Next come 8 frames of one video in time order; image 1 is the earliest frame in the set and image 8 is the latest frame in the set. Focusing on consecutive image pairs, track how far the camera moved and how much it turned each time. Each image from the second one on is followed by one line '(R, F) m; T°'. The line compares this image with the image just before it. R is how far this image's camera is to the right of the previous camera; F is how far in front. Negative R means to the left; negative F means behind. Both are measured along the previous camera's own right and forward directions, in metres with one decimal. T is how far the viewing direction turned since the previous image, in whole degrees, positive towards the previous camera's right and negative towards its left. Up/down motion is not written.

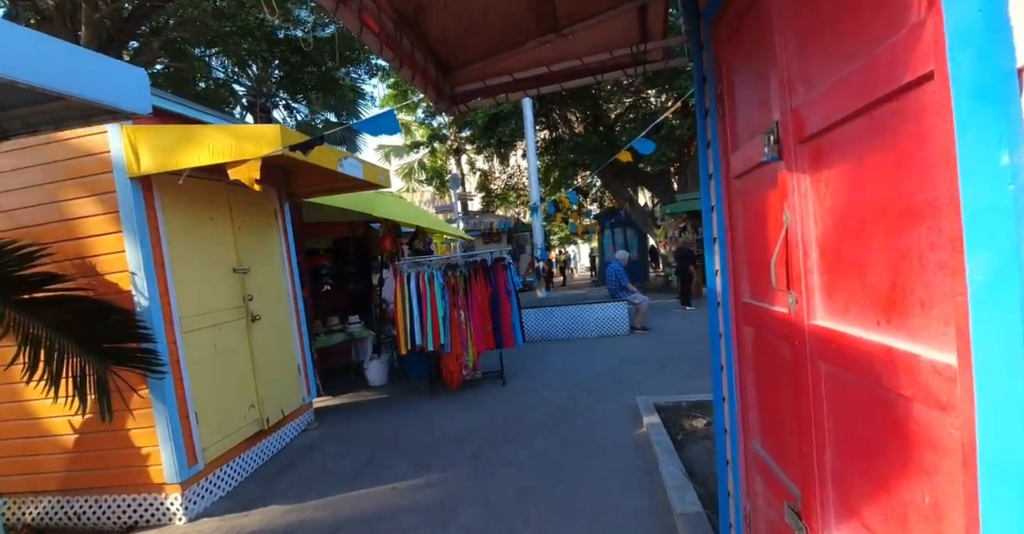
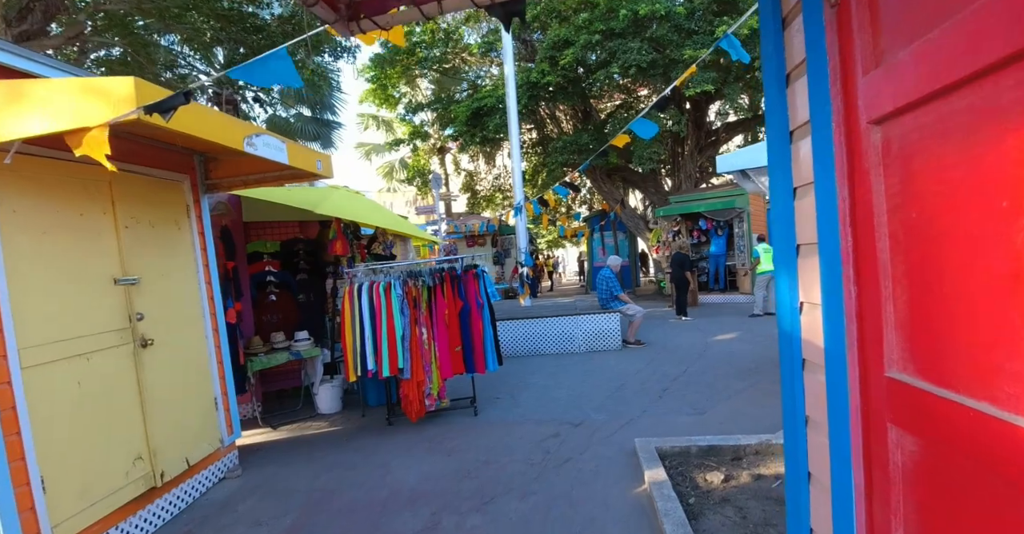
(+0.2, +1.1) m; +1°
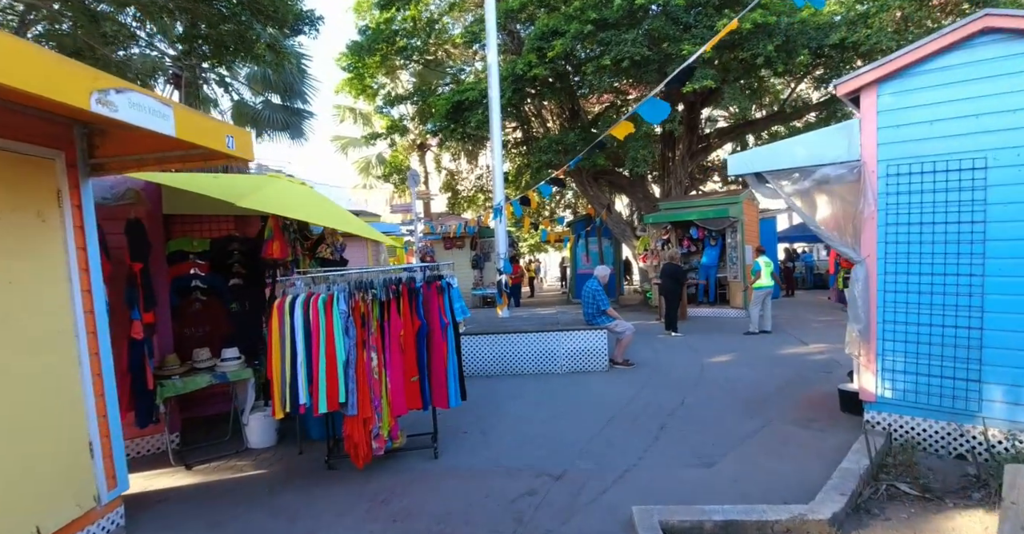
(+0.1, +1.0) m; +2°
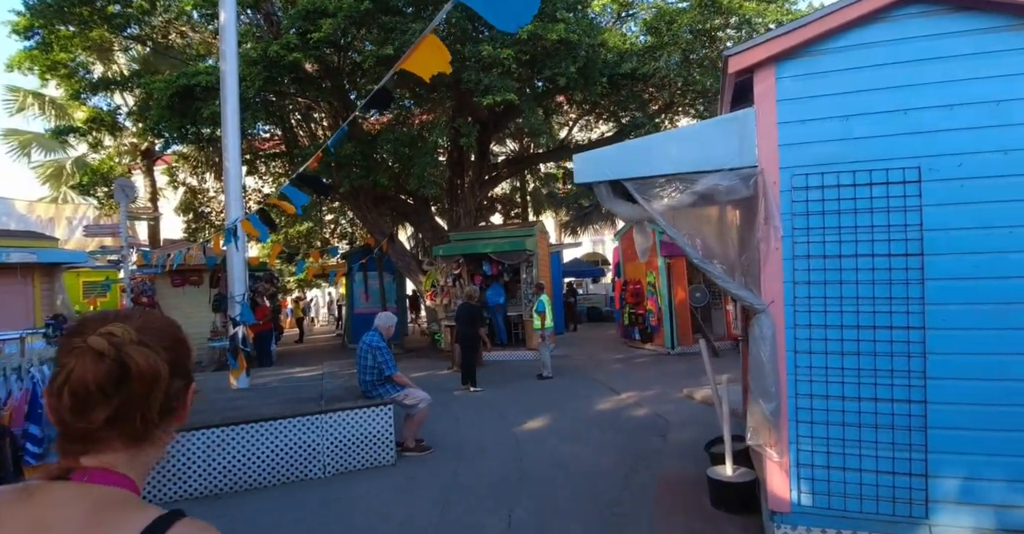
(+0.3, +2.4) m; +22°
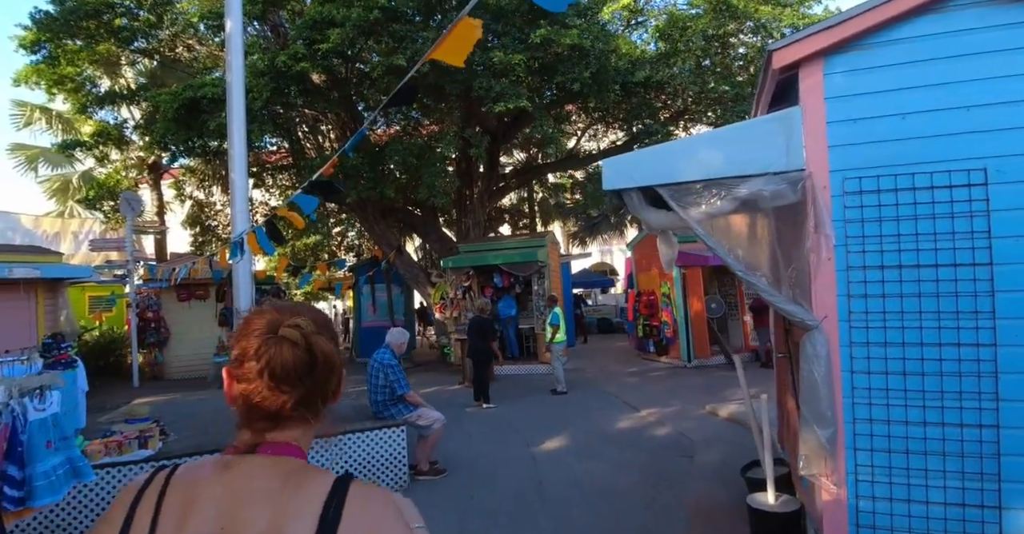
(-0.1, +0.3) m; -1°
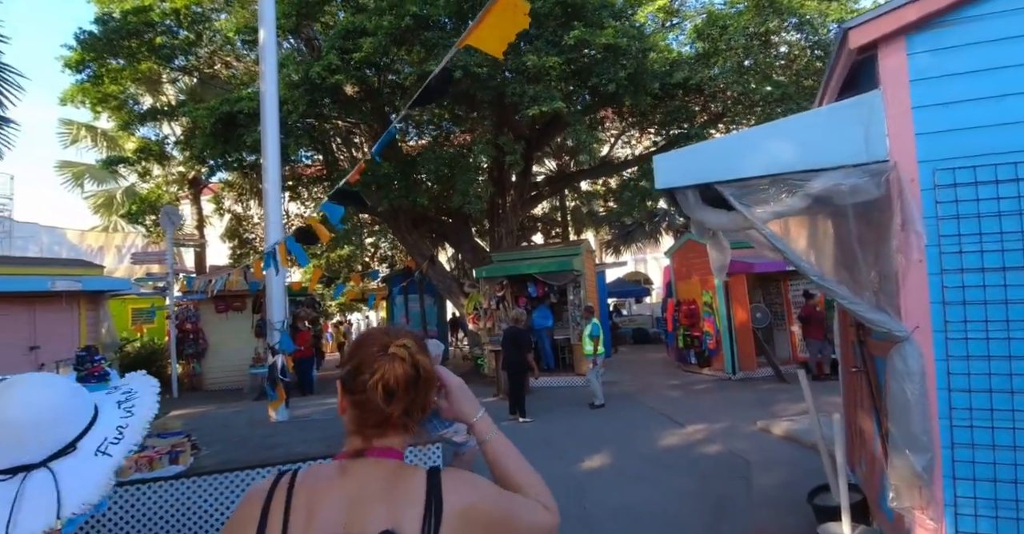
(-0.1, +0.3) m; -3°
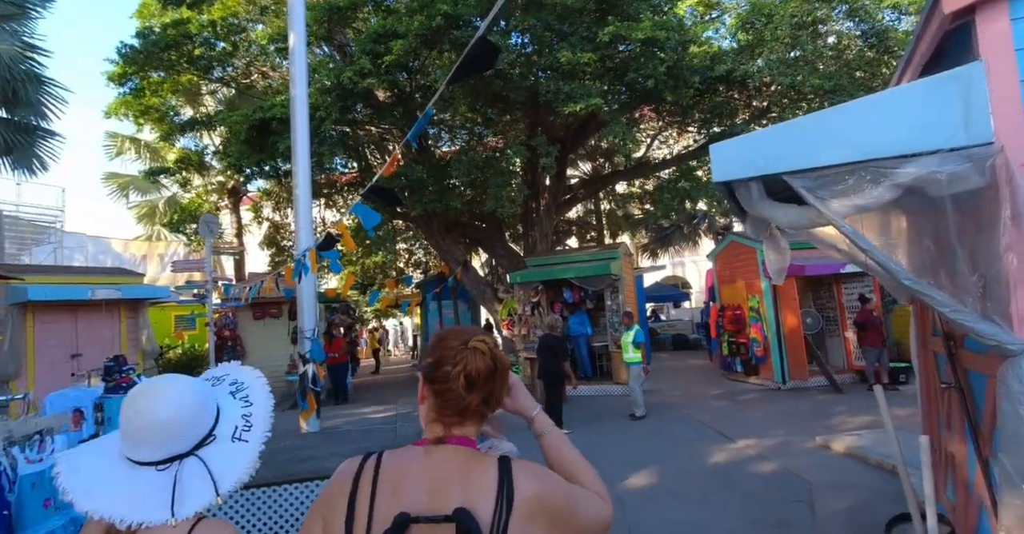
(0.0, +0.3) m; -3°
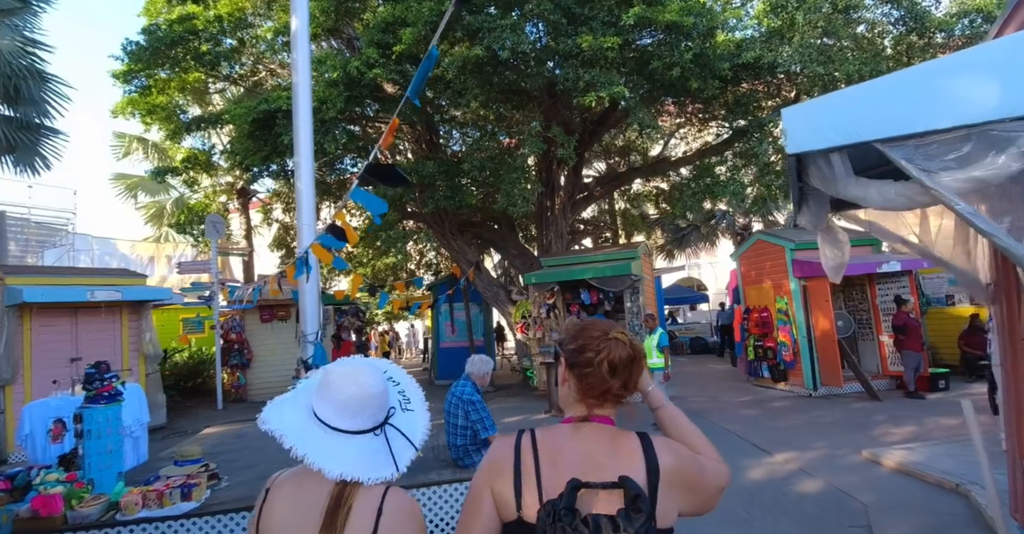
(-0.1, +0.5) m; -1°
